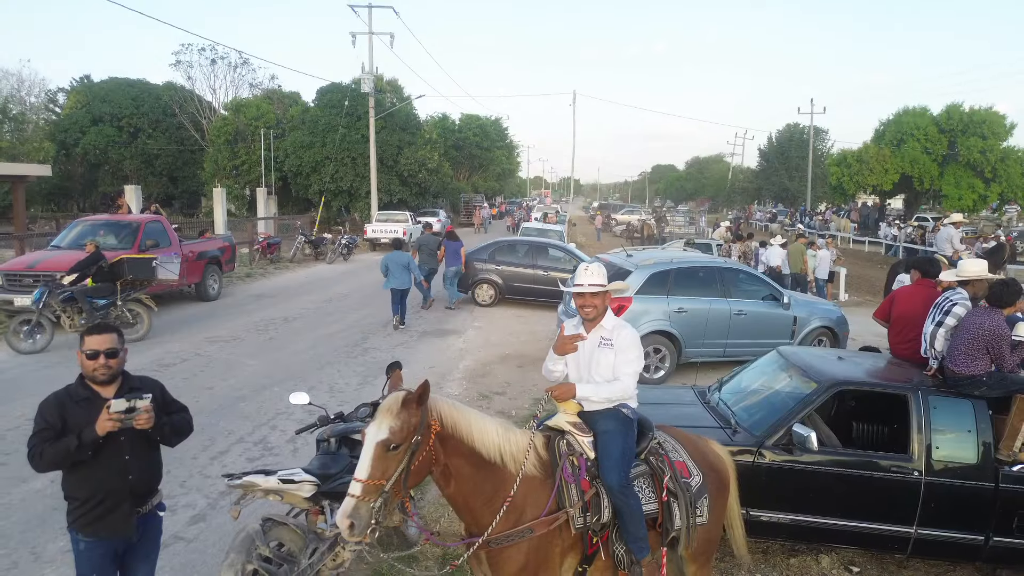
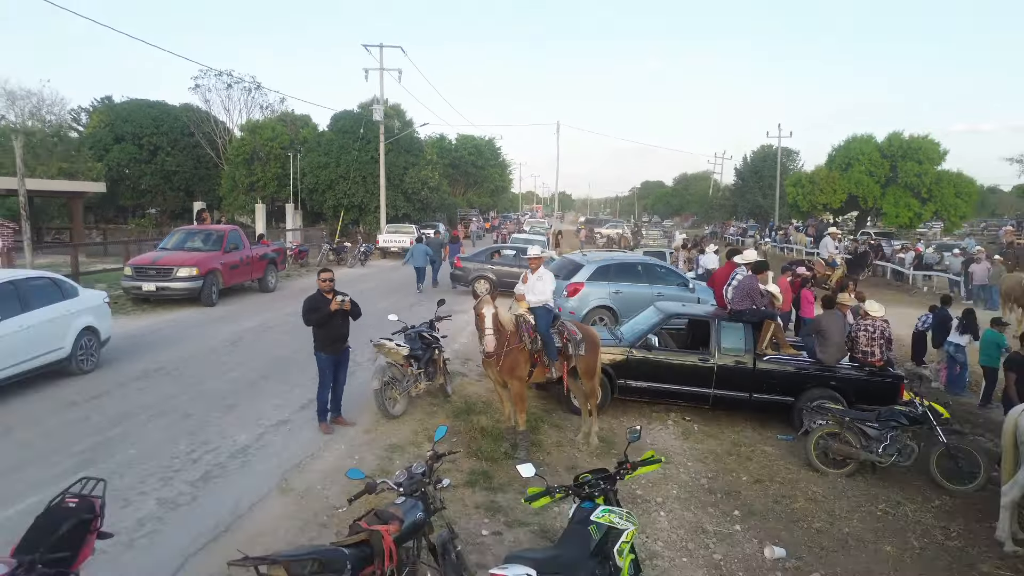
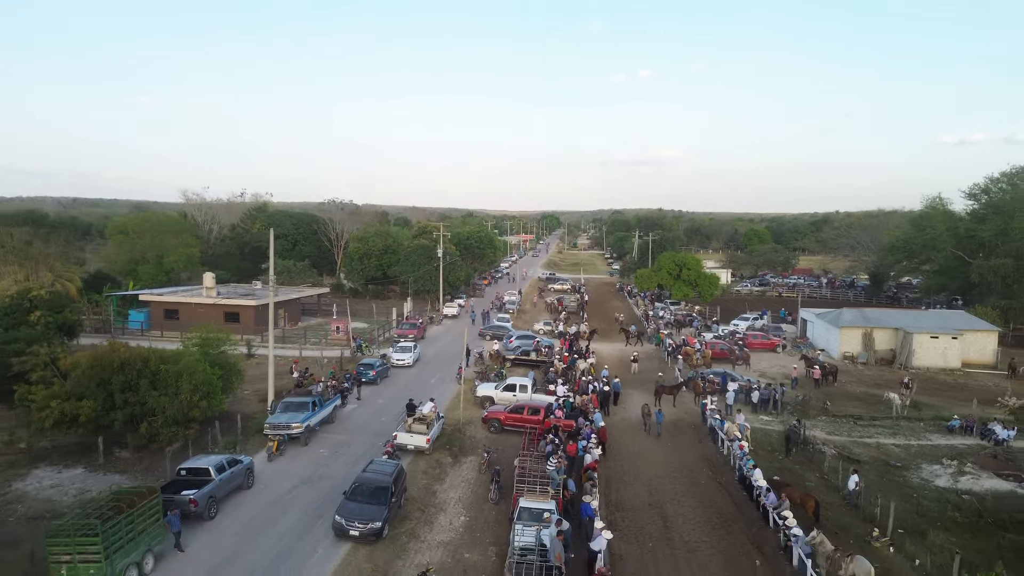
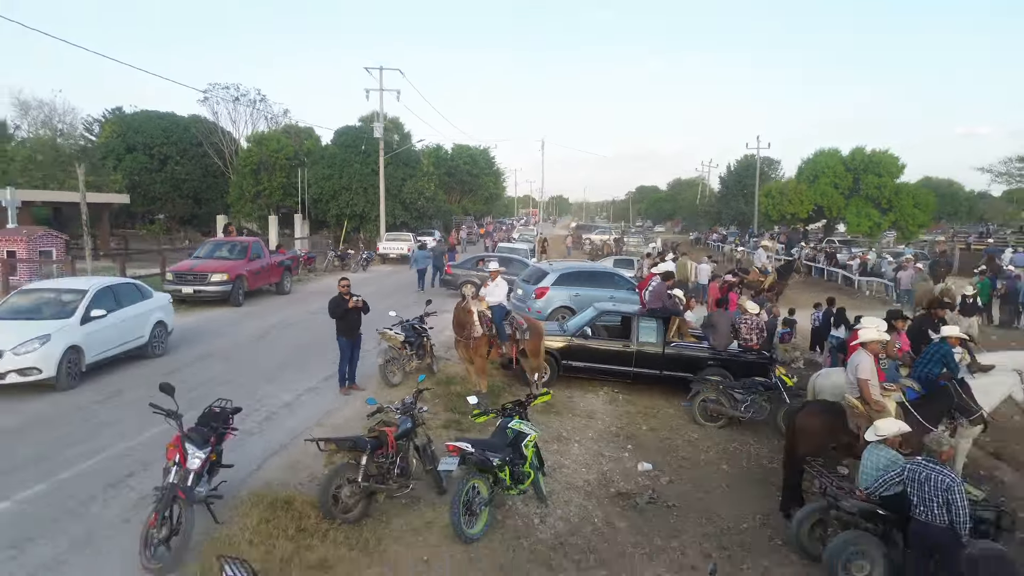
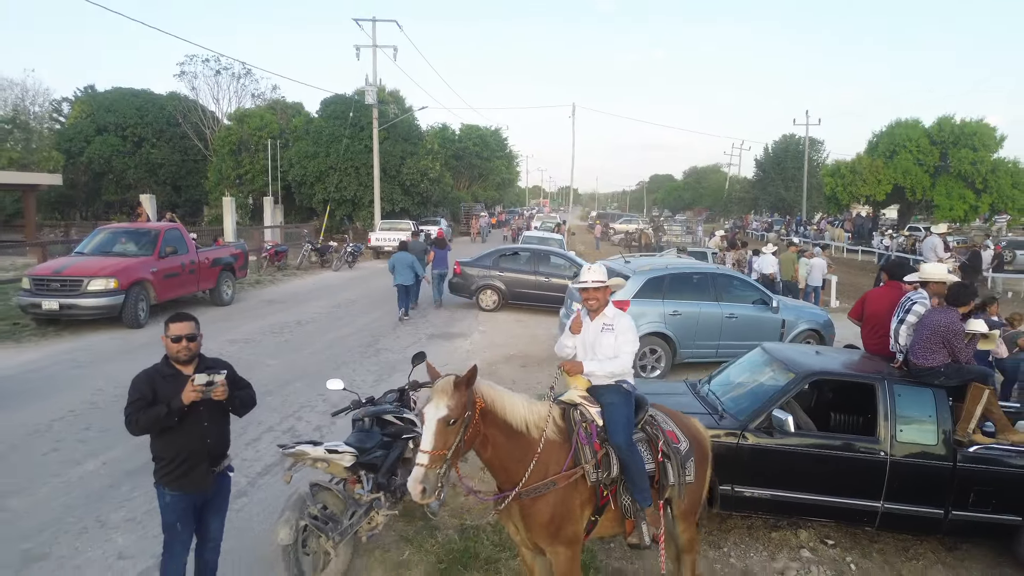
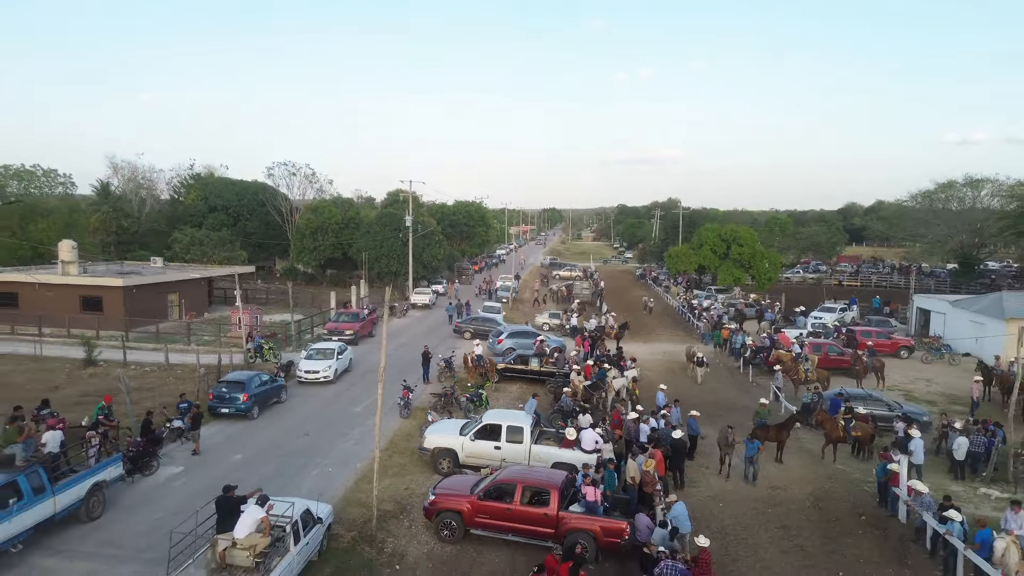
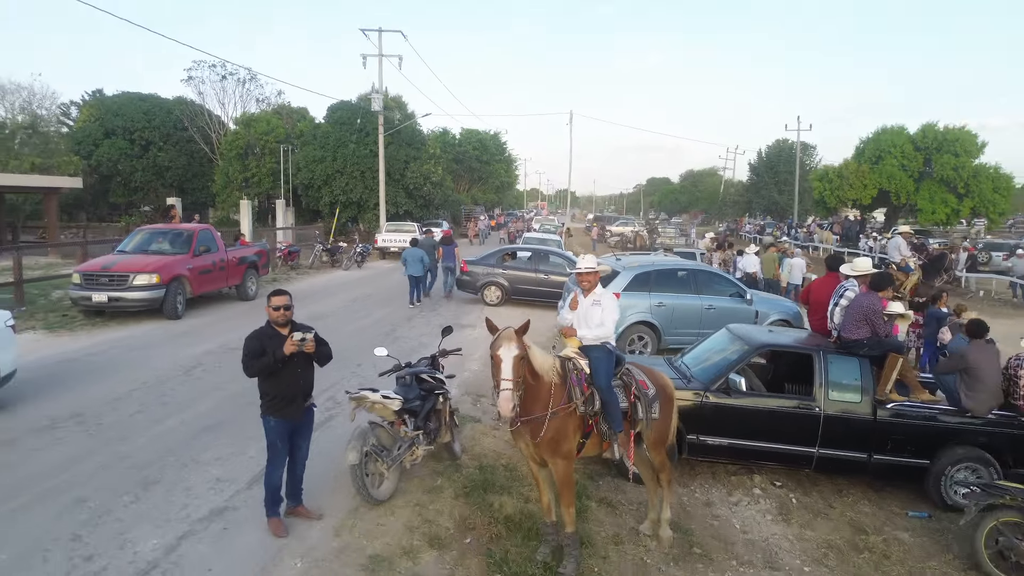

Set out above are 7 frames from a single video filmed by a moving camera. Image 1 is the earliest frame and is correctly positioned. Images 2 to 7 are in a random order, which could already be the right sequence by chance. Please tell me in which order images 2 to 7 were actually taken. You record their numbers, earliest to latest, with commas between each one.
5, 7, 2, 4, 6, 3
